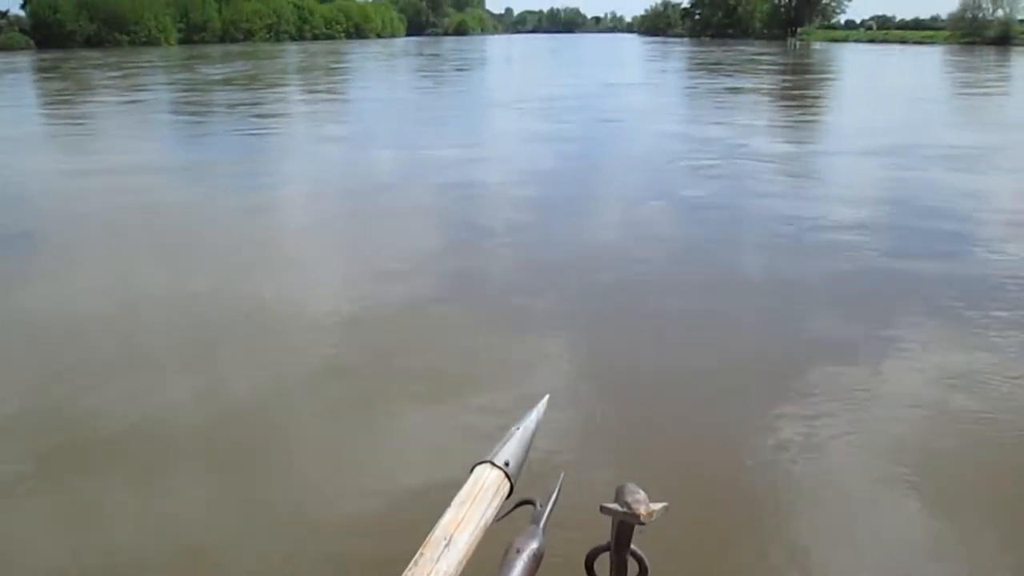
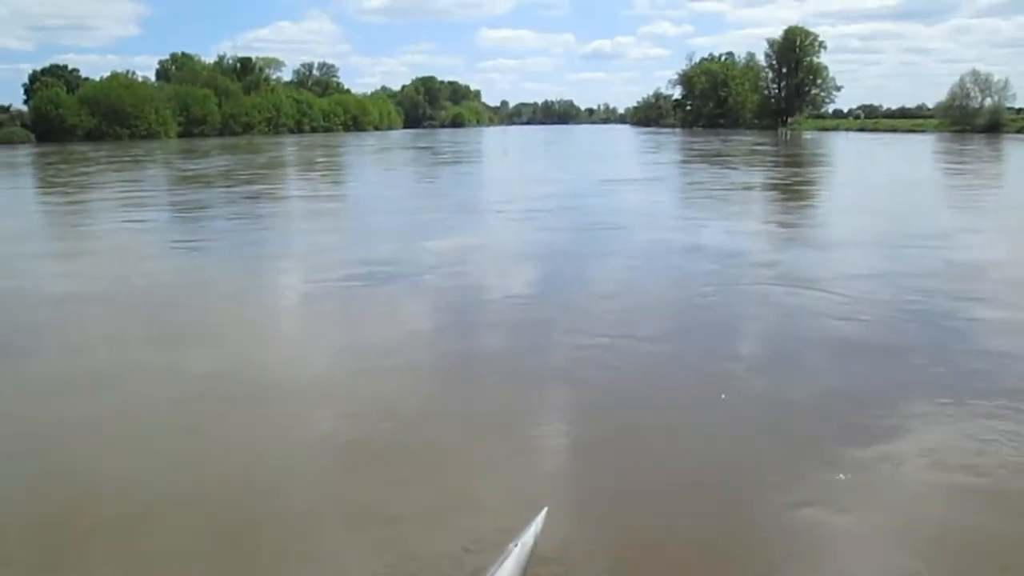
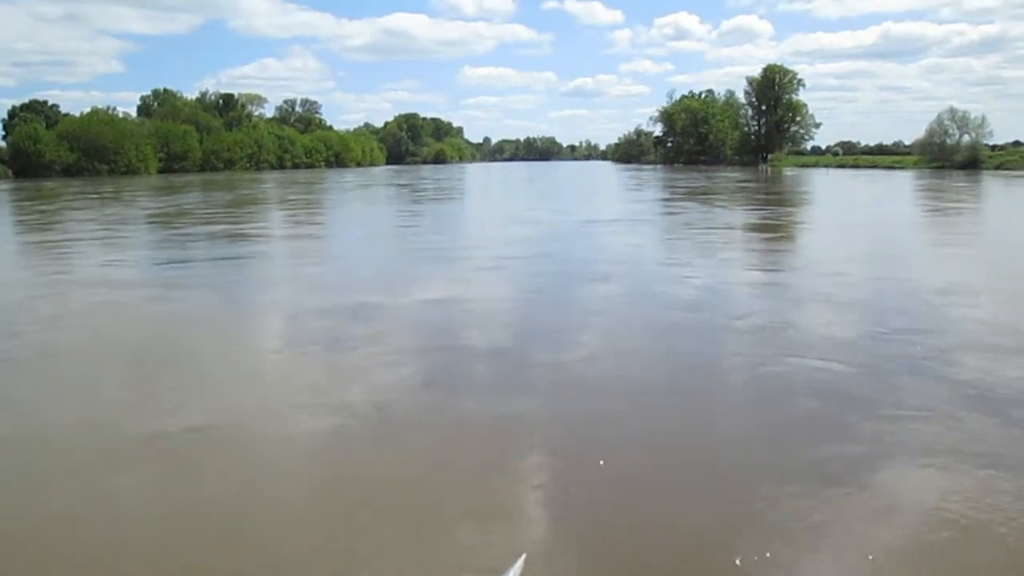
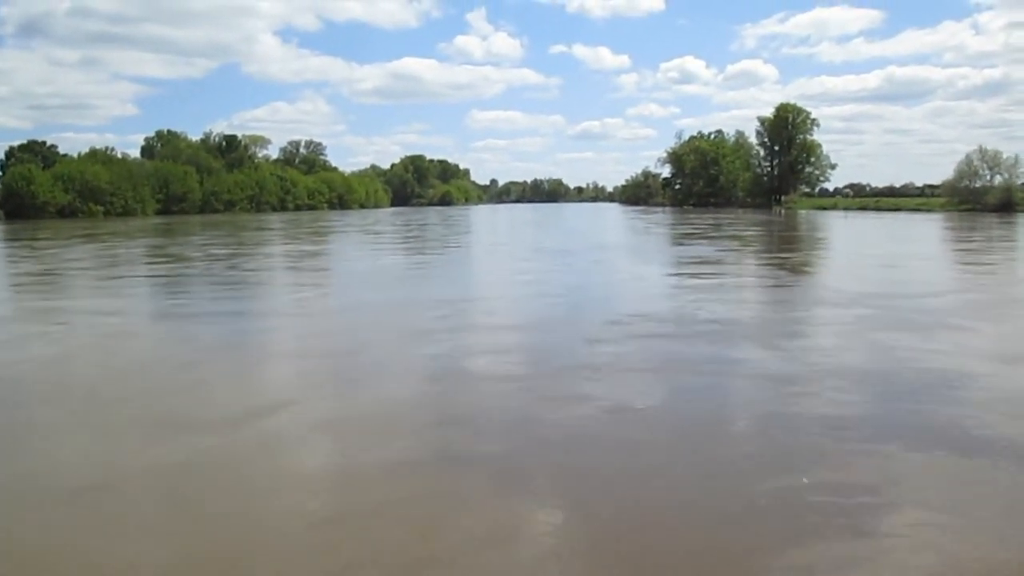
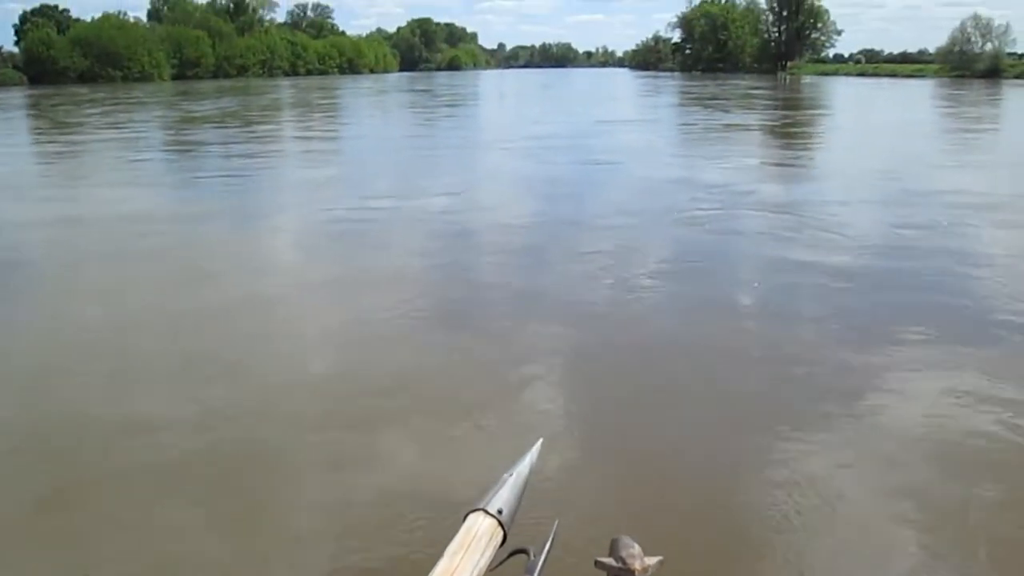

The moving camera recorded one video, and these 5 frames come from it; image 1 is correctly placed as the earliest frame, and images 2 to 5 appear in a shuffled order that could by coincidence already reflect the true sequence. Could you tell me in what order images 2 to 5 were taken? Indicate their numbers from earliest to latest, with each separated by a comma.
5, 2, 3, 4
